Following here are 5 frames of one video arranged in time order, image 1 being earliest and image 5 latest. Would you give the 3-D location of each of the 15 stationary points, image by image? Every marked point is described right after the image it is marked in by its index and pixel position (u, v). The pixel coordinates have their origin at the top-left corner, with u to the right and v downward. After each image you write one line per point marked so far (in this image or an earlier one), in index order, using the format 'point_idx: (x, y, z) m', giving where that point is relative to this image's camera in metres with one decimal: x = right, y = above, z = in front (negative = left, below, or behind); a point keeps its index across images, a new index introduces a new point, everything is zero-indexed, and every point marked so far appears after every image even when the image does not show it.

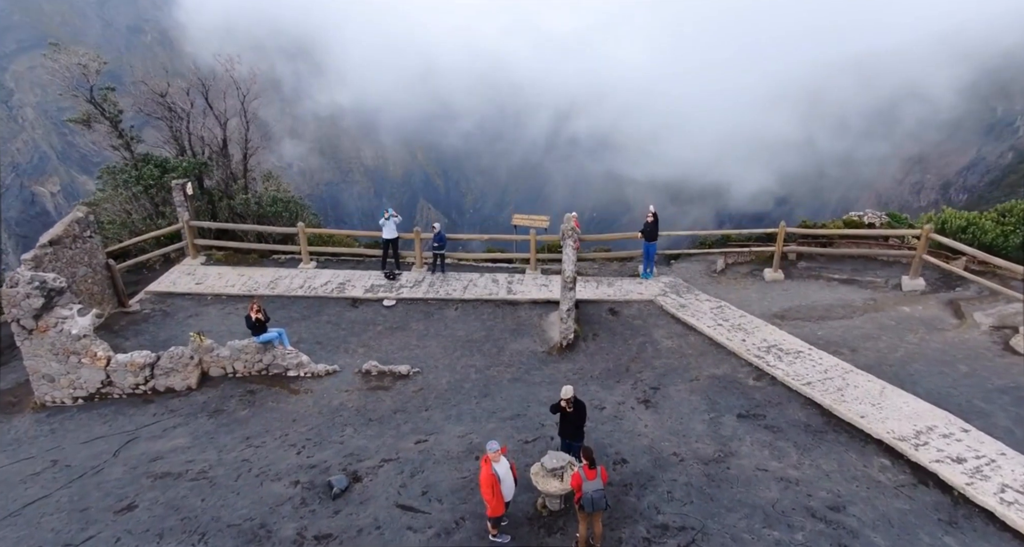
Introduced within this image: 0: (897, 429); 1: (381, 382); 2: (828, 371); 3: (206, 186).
0: (+5.7, -2.3, +7.6) m
1: (-2.5, -2.1, +9.9) m
2: (+5.5, -1.7, +8.9) m
3: (-8.8, +2.5, +14.8) m
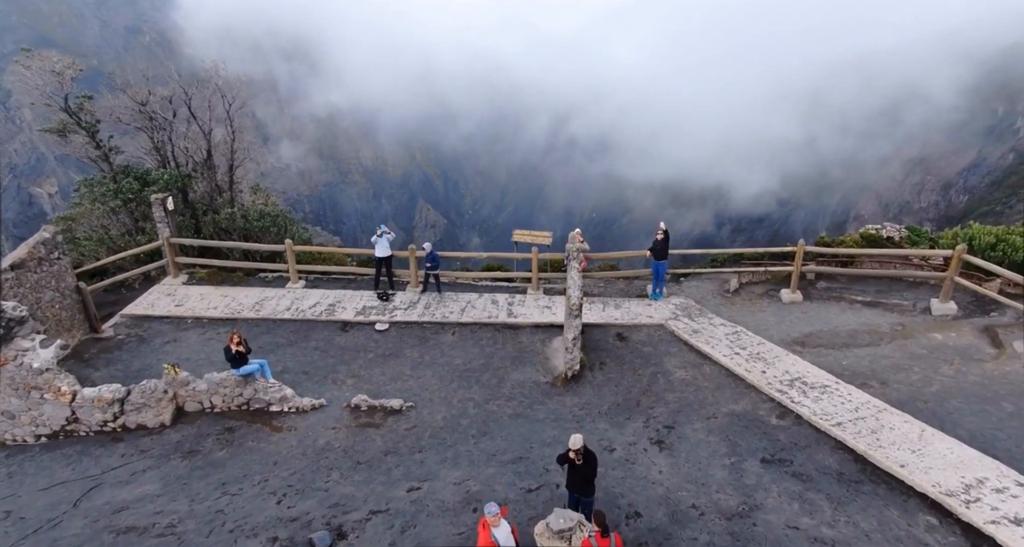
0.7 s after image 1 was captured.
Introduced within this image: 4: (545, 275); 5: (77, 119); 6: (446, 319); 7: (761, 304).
0: (+5.7, -2.8, +6.8) m
1: (-2.5, -2.6, +9.1) m
2: (+5.5, -2.2, +8.2) m
3: (-8.8, +2.0, +14.0) m
4: (+0.8, -0.1, +12.7) m
5: (-11.1, +4.0, +13.1) m
6: (-1.5, -1.0, +11.5) m
7: (+5.7, -0.7, +11.7) m
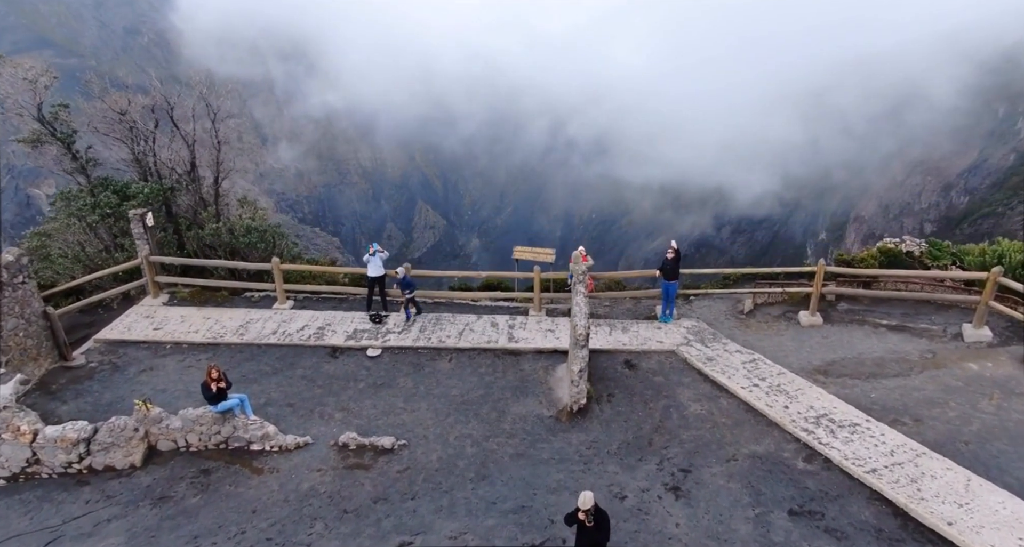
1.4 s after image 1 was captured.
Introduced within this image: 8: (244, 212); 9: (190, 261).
0: (+5.8, -3.2, +6.1) m
1: (-2.5, -3.0, +8.4) m
2: (+5.6, -2.6, +7.4) m
3: (-8.8, +1.6, +13.3) m
4: (+0.8, -0.5, +12.0) m
5: (-11.1, +3.5, +12.4) m
6: (-1.5, -1.5, +10.8) m
7: (+5.7, -1.2, +11.0) m
8: (-7.5, +1.7, +14.2) m
9: (-7.5, +0.3, +11.9) m
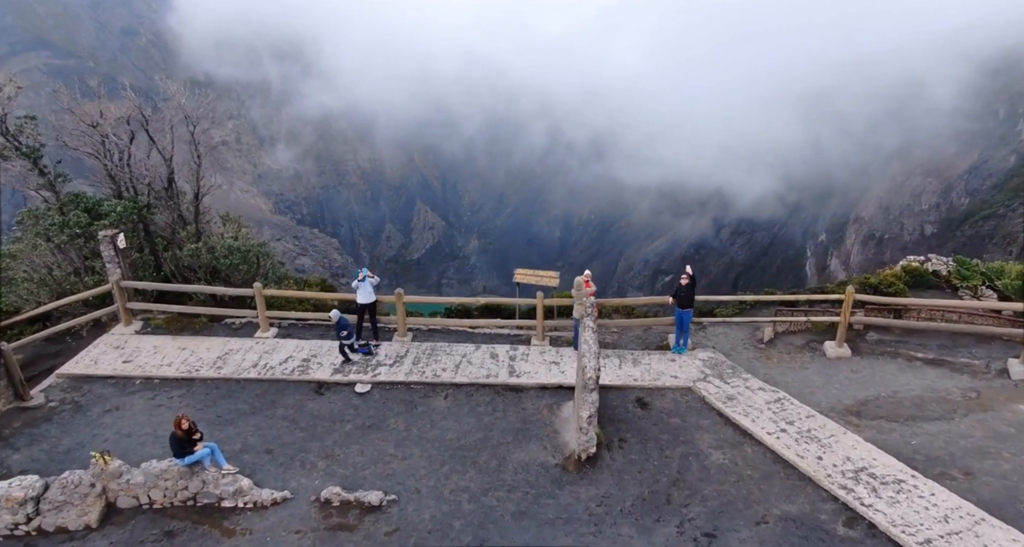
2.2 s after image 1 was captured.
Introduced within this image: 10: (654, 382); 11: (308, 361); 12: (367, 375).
0: (+5.8, -3.7, +5.2) m
1: (-2.4, -3.6, +7.5) m
2: (+5.6, -3.2, +6.6) m
3: (-8.8, +1.0, +12.4) m
4: (+0.8, -1.0, +11.1) m
5: (-11.1, +2.9, +11.5) m
6: (-1.4, -2.0, +9.9) m
7: (+5.7, -1.7, +10.1) m
8: (-7.4, +1.2, +13.4) m
9: (-7.5, -0.3, +11.0) m
10: (+2.6, -2.0, +9.6) m
11: (-4.2, -1.7, +10.4) m
12: (-2.8, -2.0, +10.0) m
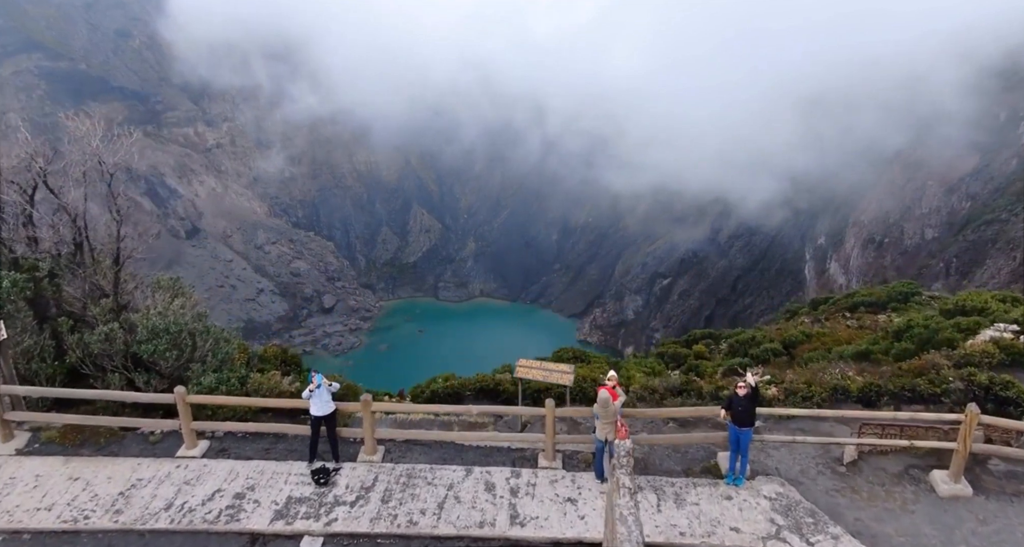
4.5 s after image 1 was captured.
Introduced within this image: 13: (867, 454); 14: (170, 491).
0: (+5.9, -5.3, +2.6) m
1: (-2.4, -5.2, +4.9) m
2: (+5.7, -4.7, +4.0) m
3: (-8.8, -0.6, +9.7) m
4: (+0.9, -2.7, +8.5) m
5: (-11.1, +1.3, +8.8) m
6: (-1.4, -3.6, +7.3) m
7: (+5.8, -3.3, +7.5) m
8: (-7.4, -0.5, +10.7) m
9: (-7.4, -1.9, +8.4) m
10: (+2.7, -3.6, +7.0) m
11: (-4.1, -3.4, +7.8) m
12: (-2.8, -3.6, +7.4) m
13: (+5.8, -2.8, +8.3) m
14: (-5.2, -3.3, +7.8) m
